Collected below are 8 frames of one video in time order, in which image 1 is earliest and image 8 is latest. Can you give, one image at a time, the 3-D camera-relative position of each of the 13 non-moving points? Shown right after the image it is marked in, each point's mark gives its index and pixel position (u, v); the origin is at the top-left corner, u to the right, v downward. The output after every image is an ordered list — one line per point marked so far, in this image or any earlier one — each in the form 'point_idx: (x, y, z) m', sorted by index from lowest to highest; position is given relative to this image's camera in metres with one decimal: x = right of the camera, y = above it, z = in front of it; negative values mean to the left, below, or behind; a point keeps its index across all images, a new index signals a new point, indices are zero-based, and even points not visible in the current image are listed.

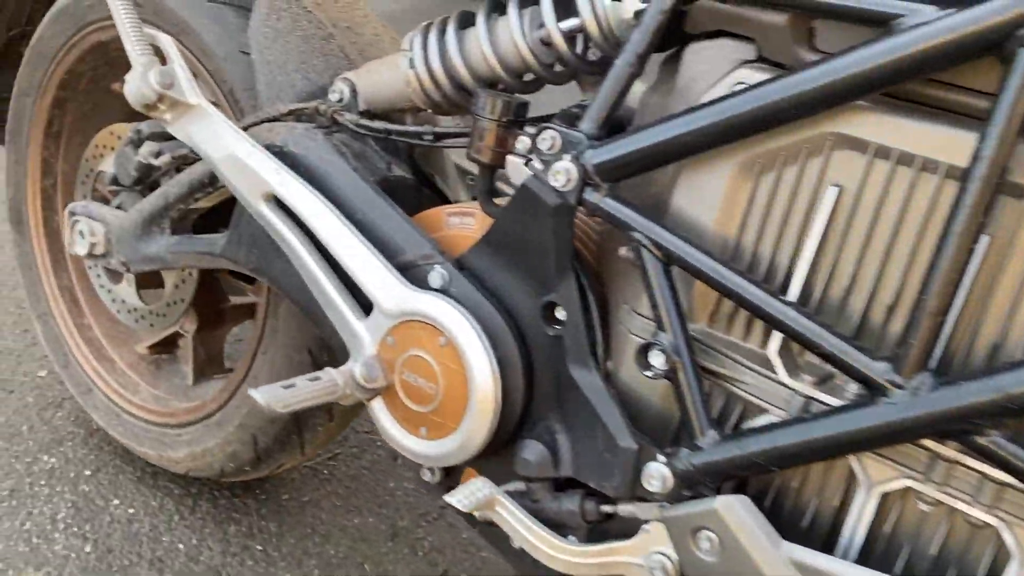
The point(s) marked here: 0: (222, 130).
0: (-0.3, +0.2, +0.8) m
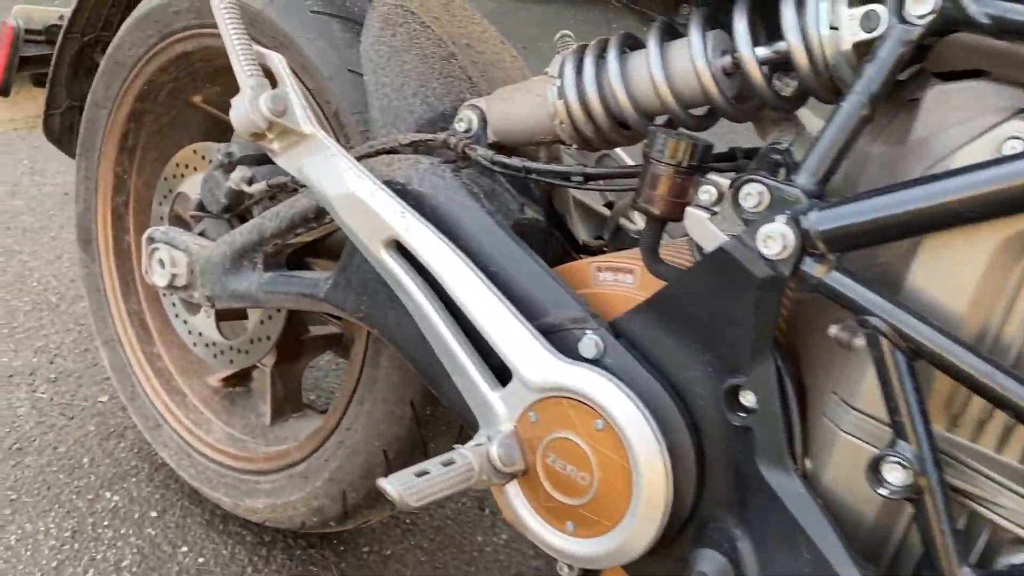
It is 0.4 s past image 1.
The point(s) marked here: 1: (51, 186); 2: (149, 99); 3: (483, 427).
0: (-0.1, +0.1, +0.7) m
1: (-1.1, +0.2, +2.1) m
2: (-0.5, +0.2, +1.1) m
3: (0.0, -0.1, +0.7) m
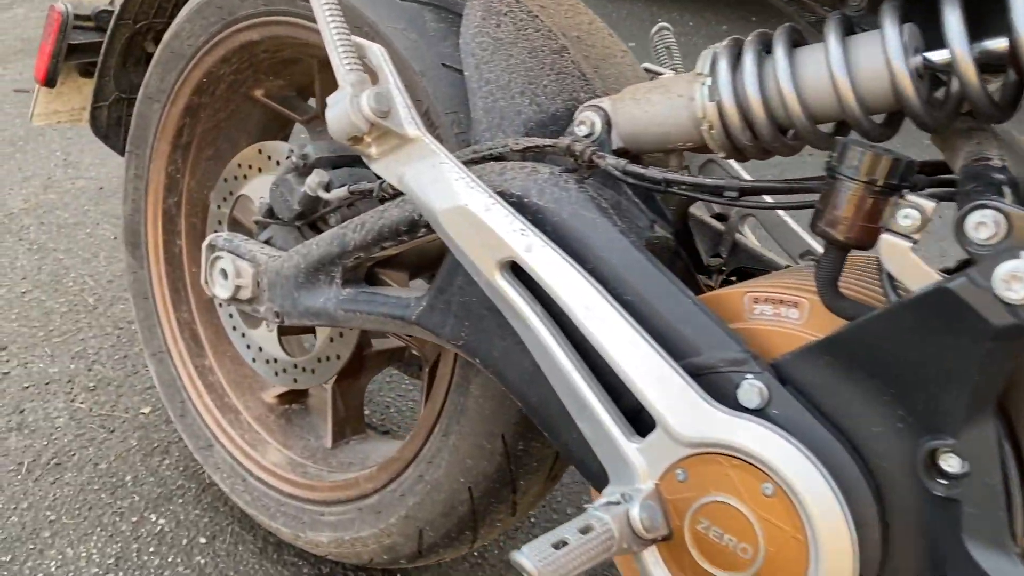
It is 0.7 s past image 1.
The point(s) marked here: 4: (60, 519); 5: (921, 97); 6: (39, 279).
0: (0.0, +0.1, +0.6) m
1: (-1.0, +0.2, +2.0) m
2: (-0.4, +0.2, +1.1) m
3: (+0.1, -0.1, +0.6) m
4: (-0.6, -0.3, +1.2) m
5: (+0.3, +0.1, +0.5) m
6: (-0.9, 0.0, +1.6) m
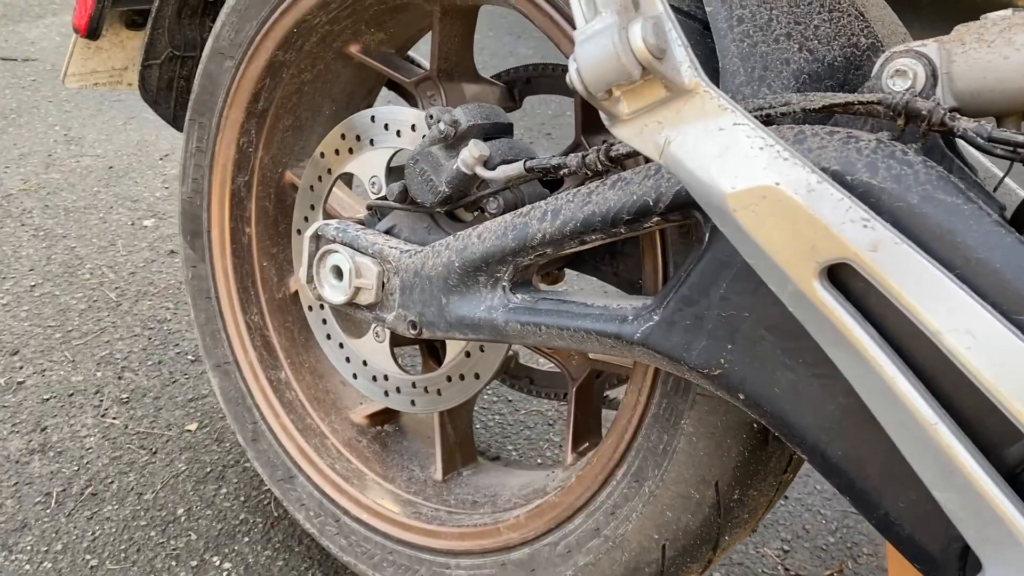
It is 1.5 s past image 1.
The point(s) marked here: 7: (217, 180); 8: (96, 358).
0: (+0.1, +0.1, +0.5) m
1: (-0.9, +0.3, +1.8) m
2: (-0.2, +0.2, +0.9) m
3: (+0.2, -0.1, +0.4) m
4: (-0.4, -0.3, +1.0) m
5: (+0.4, +0.1, +0.4) m
6: (-0.8, 0.0, +1.4) m
7: (-0.3, +0.1, +0.9) m
8: (-0.6, -0.1, +1.2) m
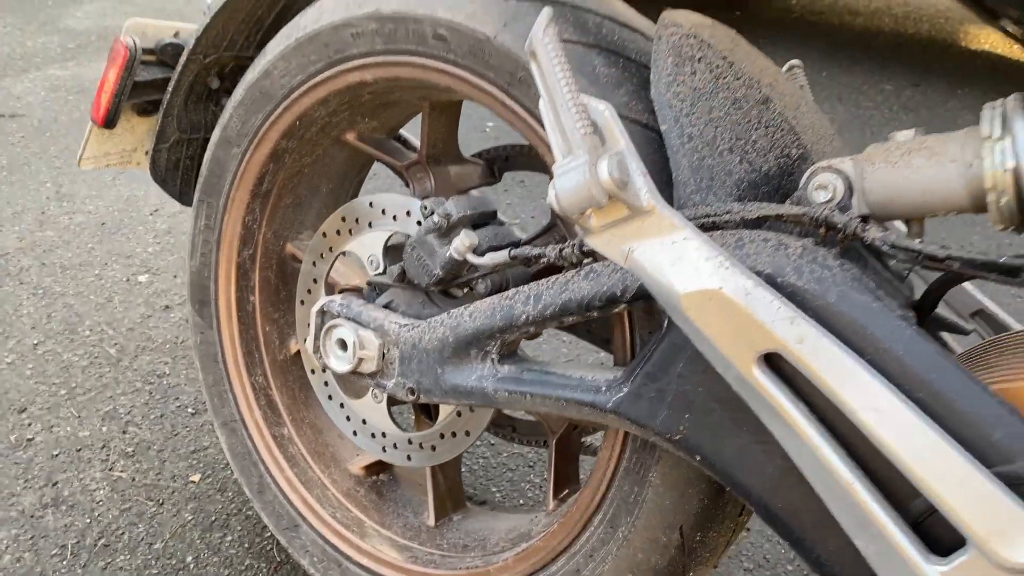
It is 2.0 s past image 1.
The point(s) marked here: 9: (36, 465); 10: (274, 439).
0: (+0.1, 0.0, +0.6) m
1: (-0.9, +0.2, +1.9) m
2: (-0.2, +0.2, +0.9) m
3: (+0.2, -0.2, +0.5) m
4: (-0.5, -0.4, +1.0) m
5: (+0.4, +0.1, +0.5) m
6: (-0.8, -0.1, +1.5) m
7: (-0.3, 0.0, +1.0) m
8: (-0.6, -0.2, +1.3) m
9: (-0.7, -0.2, +1.2) m
10: (-0.3, -0.2, +1.0) m
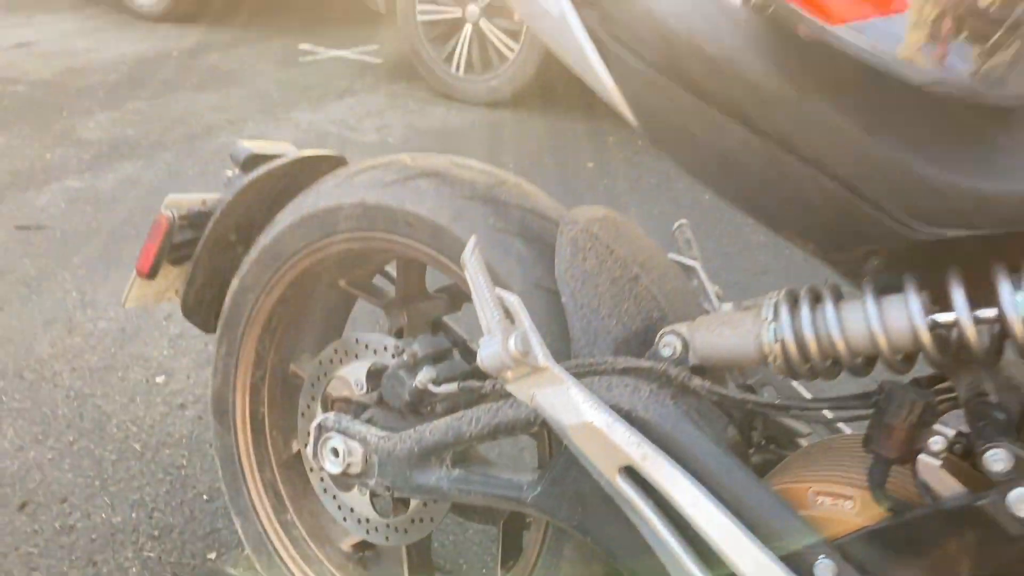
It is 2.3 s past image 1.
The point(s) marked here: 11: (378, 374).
0: (+0.1, -0.1, +0.8) m
1: (-1.0, -0.1, +2.1) m
2: (-0.3, 0.0, +1.2) m
3: (+0.2, -0.3, +0.8) m
4: (-0.5, -0.5, +1.3) m
5: (+0.4, -0.1, +0.8) m
6: (-0.9, -0.3, +1.7) m
7: (-0.4, -0.1, +1.3) m
8: (-0.7, -0.4, +1.6) m
9: (-0.7, -0.4, +1.5) m
10: (-0.3, -0.3, +1.3) m
11: (-0.2, -0.1, +1.1) m
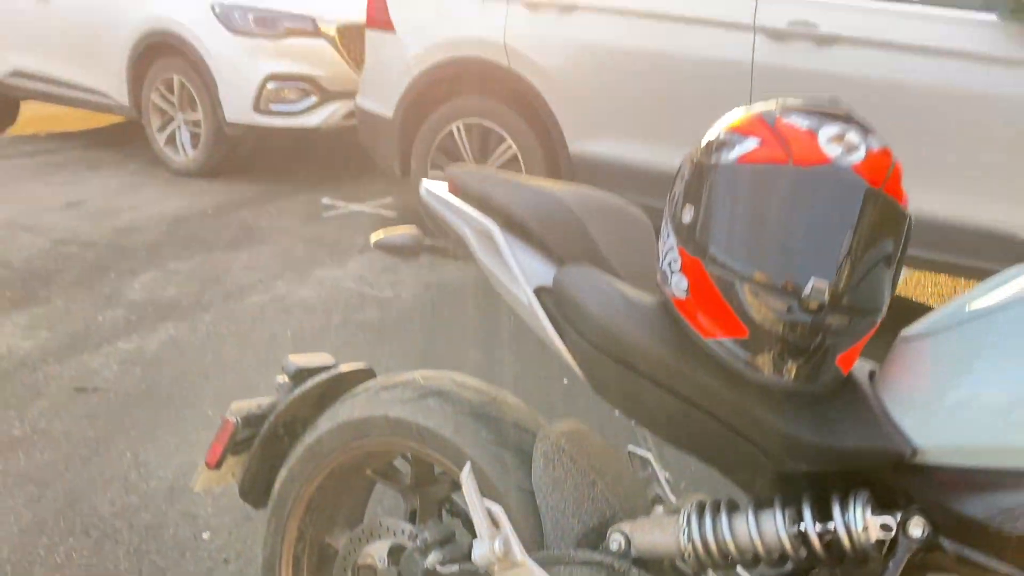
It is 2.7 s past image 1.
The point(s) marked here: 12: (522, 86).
0: (0.0, -0.4, +1.1) m
1: (-1.0, -0.5, +2.4) m
2: (-0.3, -0.3, +1.5) m
3: (+0.2, -0.6, +1.0) m
4: (-0.5, -0.9, +1.5) m
5: (+0.3, -0.3, +1.1) m
6: (-0.9, -0.7, +2.0) m
7: (-0.4, -0.5, +1.6) m
8: (-0.7, -0.8, +1.8) m
9: (-0.7, -0.8, +1.7) m
10: (-0.3, -0.7, +1.5) m
11: (-0.2, -0.4, +1.4) m
12: (0.0, +0.9, +3.9) m
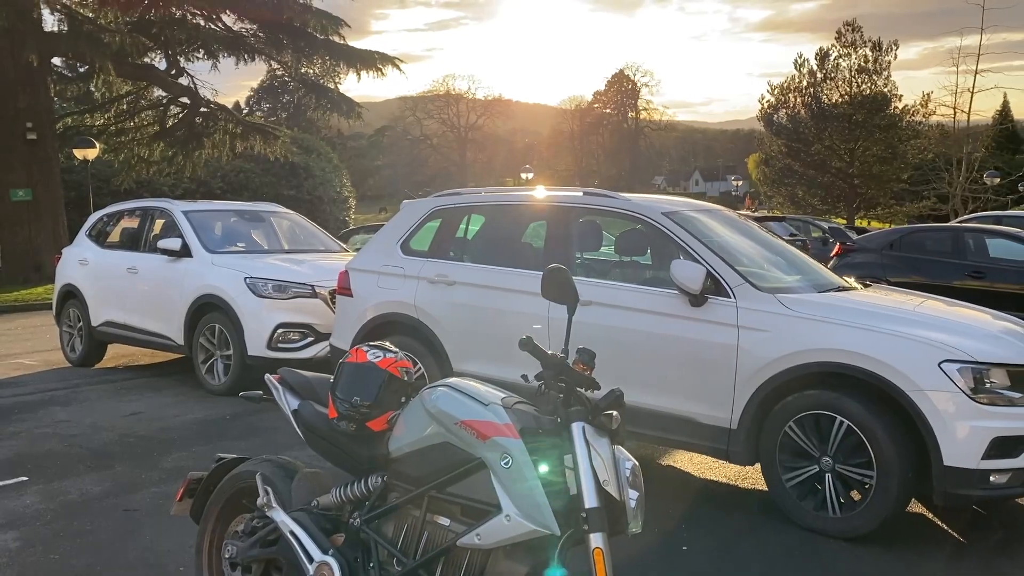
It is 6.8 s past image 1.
0: (-0.8, -0.8, +3.0) m
1: (-1.7, -1.3, +4.3) m
2: (-1.1, -0.9, +3.5) m
3: (-0.7, -1.0, +2.9) m
4: (-1.3, -1.4, +3.3) m
5: (-0.5, -0.7, +3.0) m
6: (-1.6, -1.3, +3.9) m
7: (-1.2, -1.0, +3.5) m
8: (-1.5, -1.4, +3.7) m
9: (-1.5, -1.4, +3.6) m
10: (-1.2, -1.2, +3.4) m
11: (-1.0, -0.9, +3.3) m
12: (-0.6, -0.3, +6.1) m
